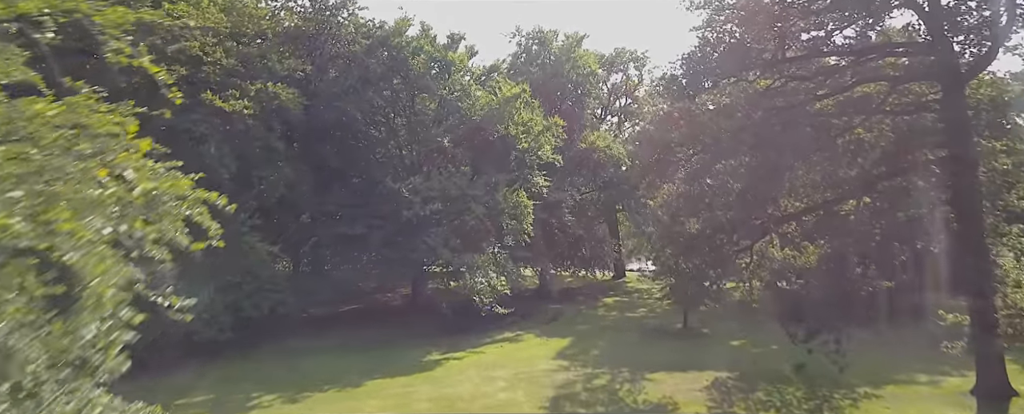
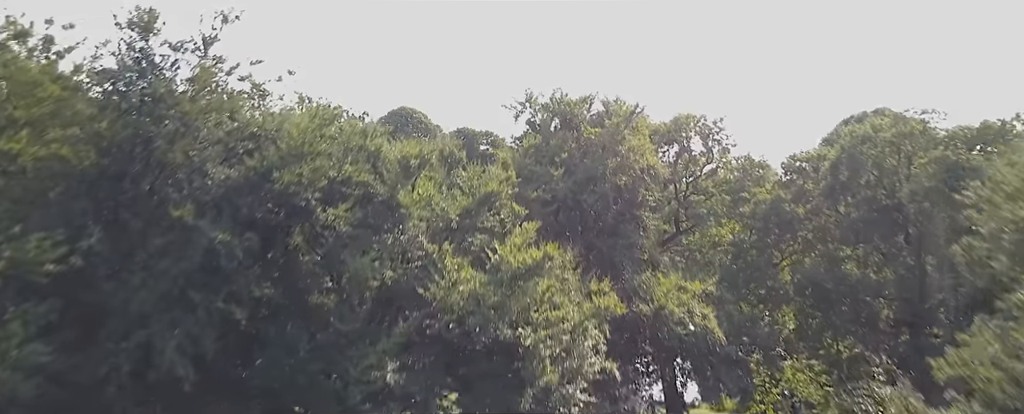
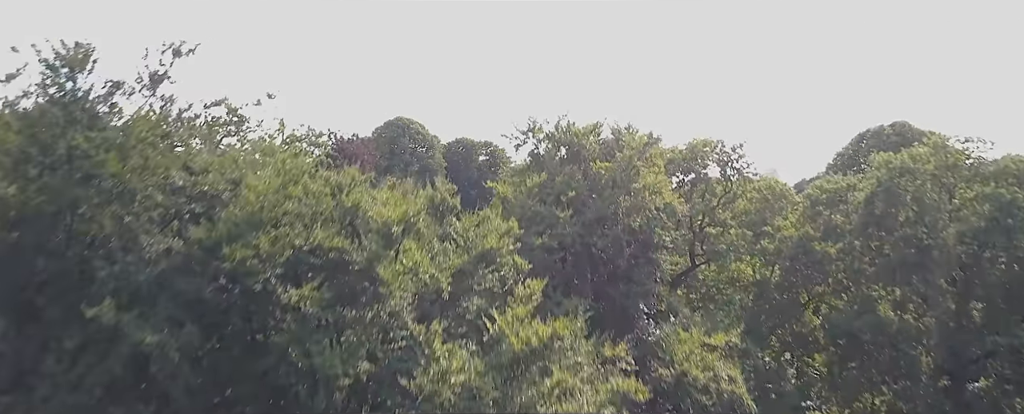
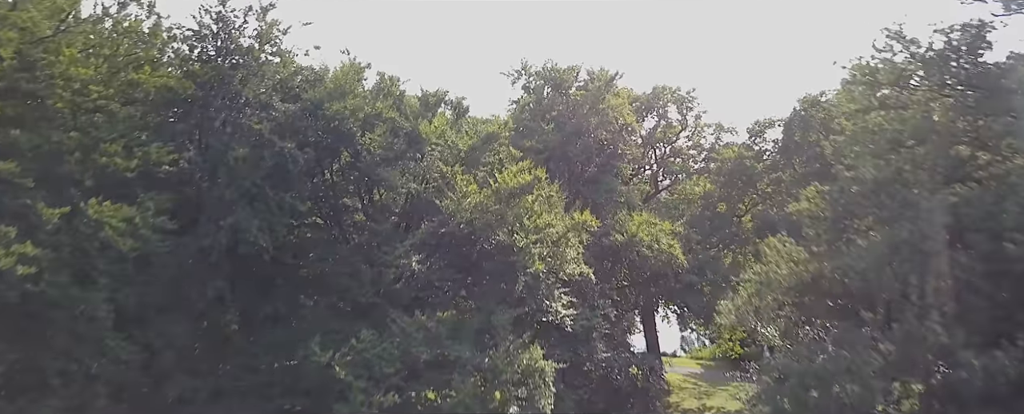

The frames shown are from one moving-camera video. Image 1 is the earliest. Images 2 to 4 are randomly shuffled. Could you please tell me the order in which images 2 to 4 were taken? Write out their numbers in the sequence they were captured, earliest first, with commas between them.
4, 2, 3
